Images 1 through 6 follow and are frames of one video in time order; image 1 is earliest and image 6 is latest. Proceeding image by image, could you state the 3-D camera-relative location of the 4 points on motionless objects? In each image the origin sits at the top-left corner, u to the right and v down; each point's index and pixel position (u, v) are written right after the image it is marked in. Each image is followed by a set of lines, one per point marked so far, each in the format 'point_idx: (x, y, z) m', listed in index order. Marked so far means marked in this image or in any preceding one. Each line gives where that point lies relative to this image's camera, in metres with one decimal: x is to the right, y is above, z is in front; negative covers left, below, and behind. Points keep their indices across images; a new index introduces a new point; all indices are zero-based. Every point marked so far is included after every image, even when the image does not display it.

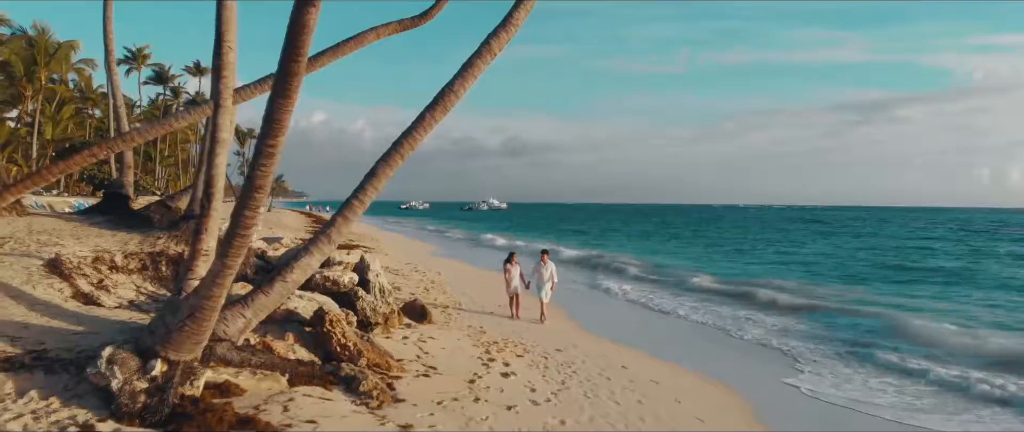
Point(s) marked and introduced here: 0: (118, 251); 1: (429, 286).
0: (-5.0, -0.4, +8.1) m
1: (-1.9, -1.6, +14.7) m
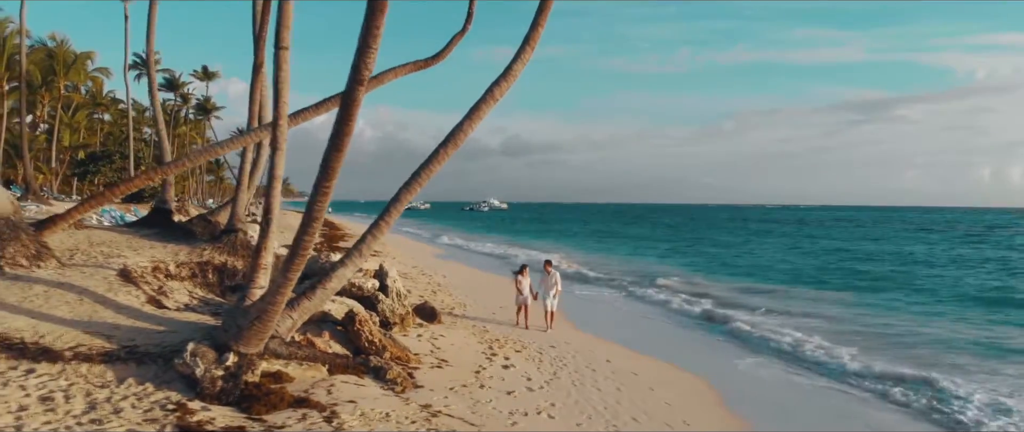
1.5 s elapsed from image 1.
0: (-5.0, -0.7, +9.4) m
1: (-1.9, -1.8, +16.0) m
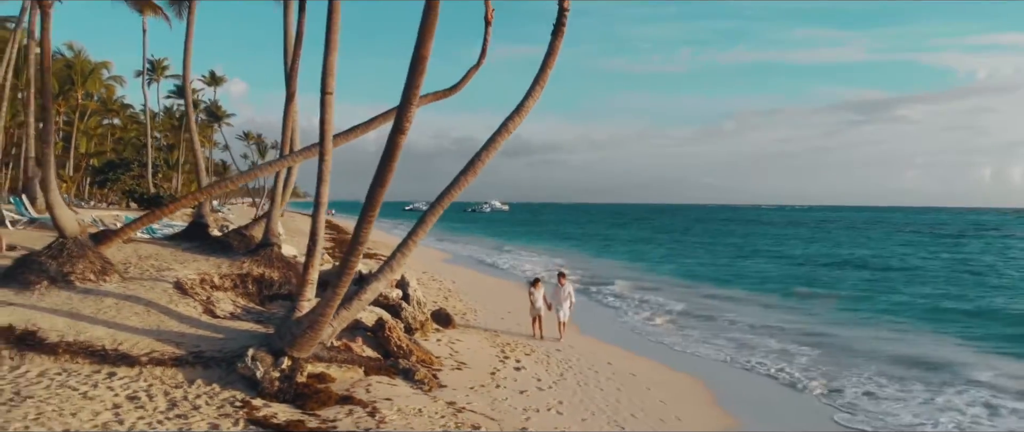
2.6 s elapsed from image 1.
0: (-4.8, -0.9, +10.4) m
1: (-1.7, -2.1, +17.0) m
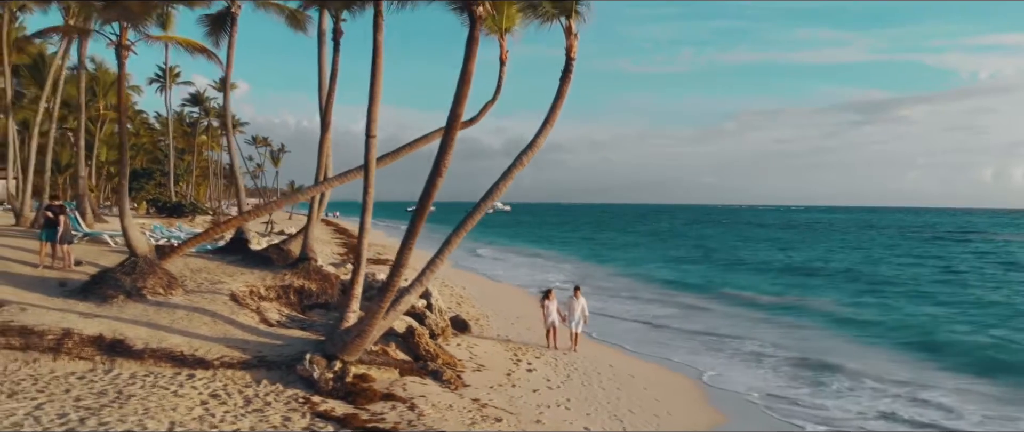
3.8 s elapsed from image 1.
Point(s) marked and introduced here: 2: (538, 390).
0: (-4.6, -1.3, +11.7) m
1: (-1.5, -2.4, +18.3) m
2: (+0.4, -2.7, +9.9) m
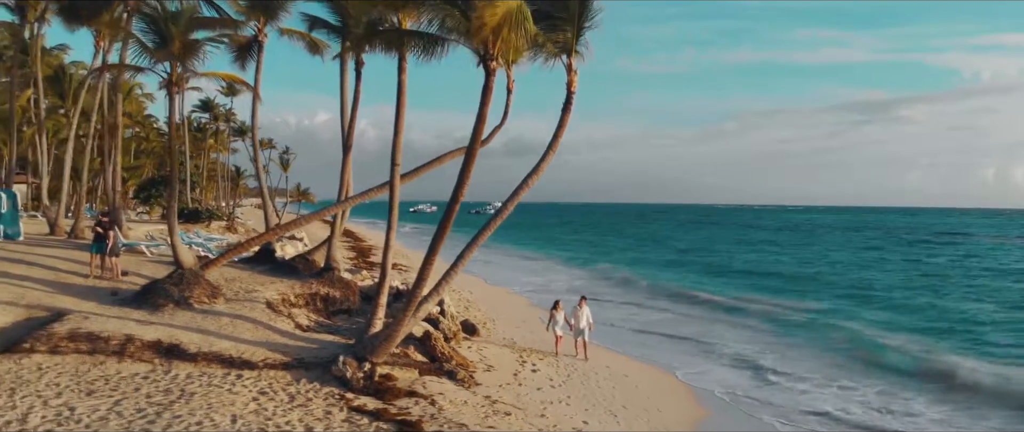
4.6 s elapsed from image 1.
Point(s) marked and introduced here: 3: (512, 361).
0: (-4.5, -1.6, +13.0) m
1: (-1.4, -2.7, +19.5) m
2: (+0.5, -3.0, +11.1) m
3: (0.0, -2.9, +12.6) m
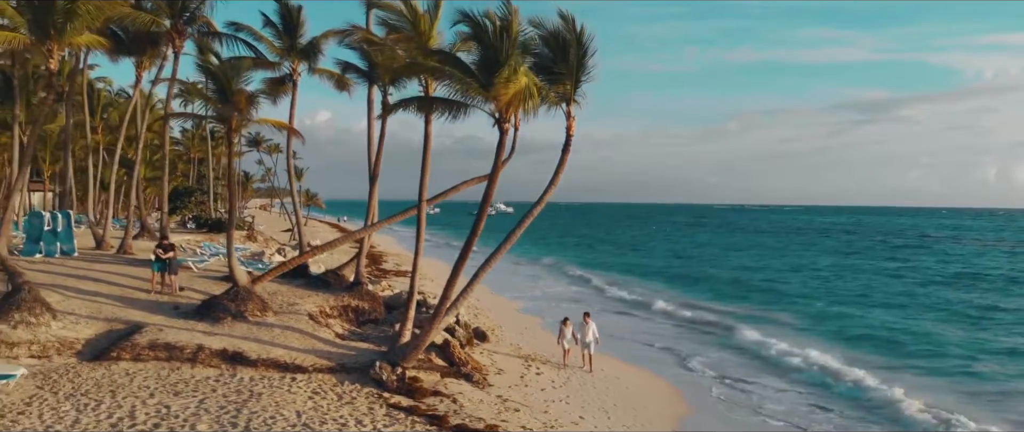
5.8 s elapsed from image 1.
0: (-4.3, -2.1, +14.9) m
1: (-1.2, -3.2, +21.4) m
2: (+0.7, -3.5, +13.1) m
3: (+0.1, -3.4, +14.6) m
